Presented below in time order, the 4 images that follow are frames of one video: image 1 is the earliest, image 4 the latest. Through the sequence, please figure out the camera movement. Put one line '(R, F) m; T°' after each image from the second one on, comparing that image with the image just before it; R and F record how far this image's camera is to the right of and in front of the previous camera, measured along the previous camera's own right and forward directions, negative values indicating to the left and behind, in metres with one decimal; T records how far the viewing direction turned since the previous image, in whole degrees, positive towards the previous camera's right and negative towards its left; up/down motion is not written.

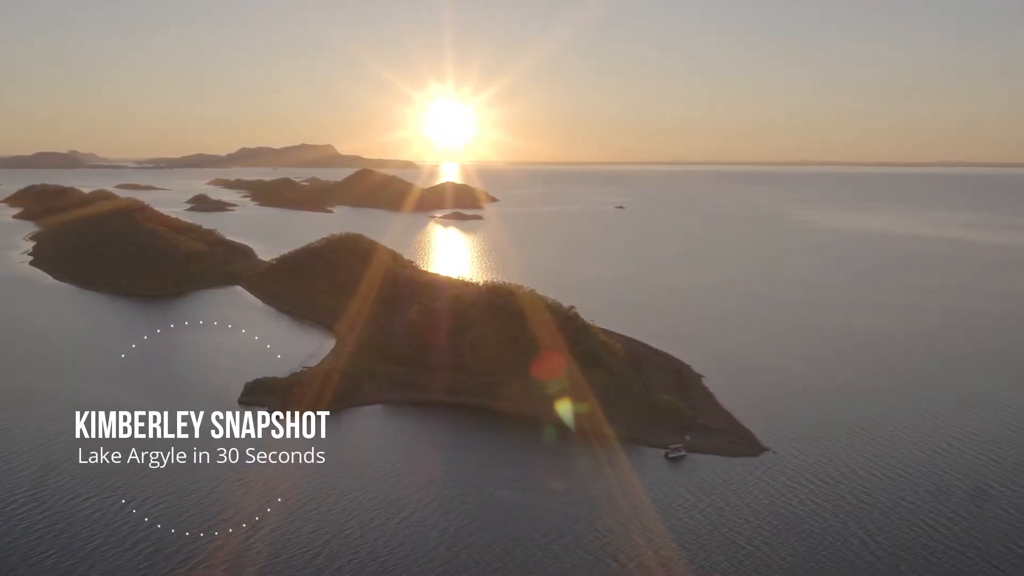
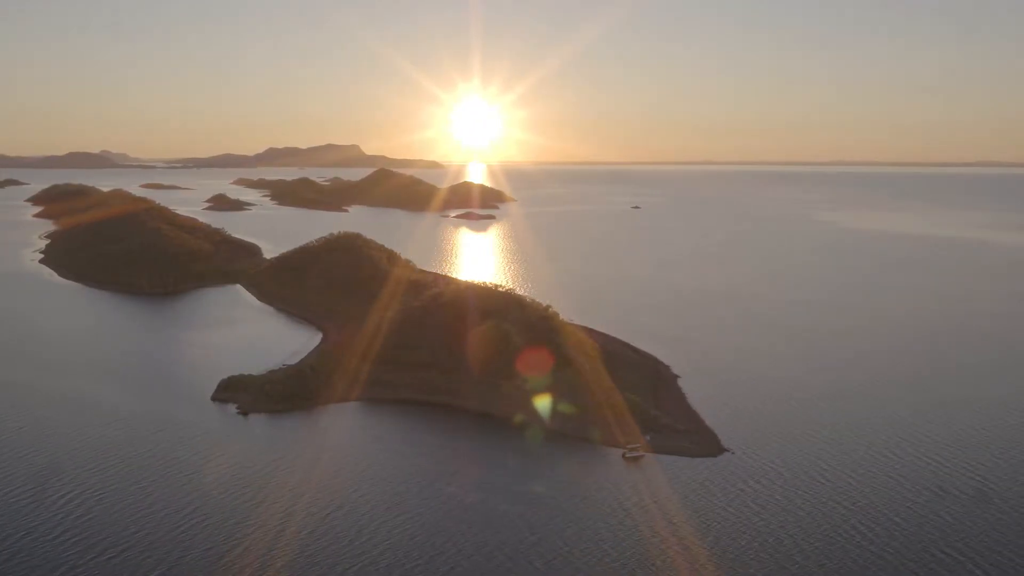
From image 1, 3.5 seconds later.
(+1.4, +0.1) m; -1°
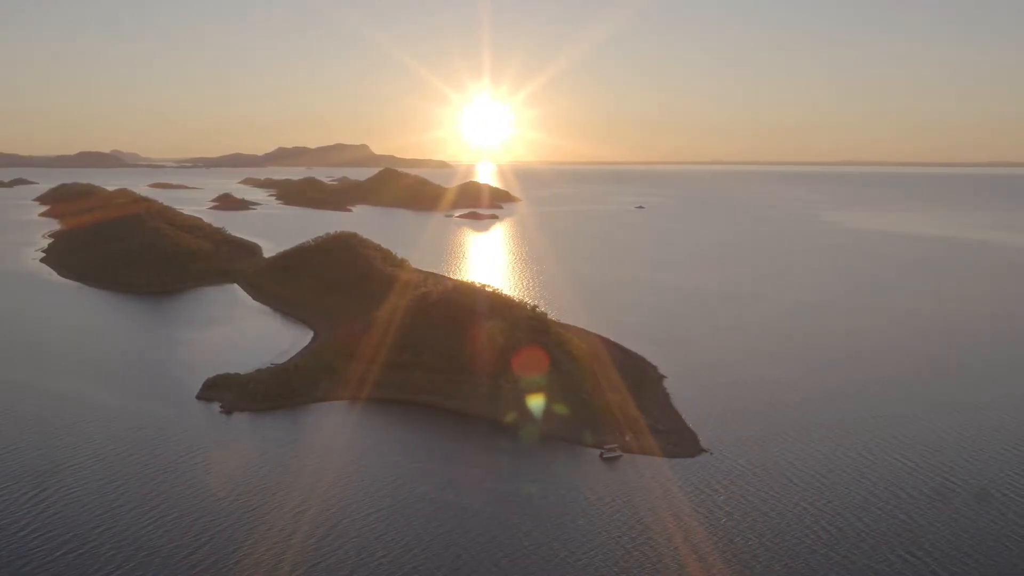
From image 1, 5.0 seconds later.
(+0.7, +0.1) m; 0°
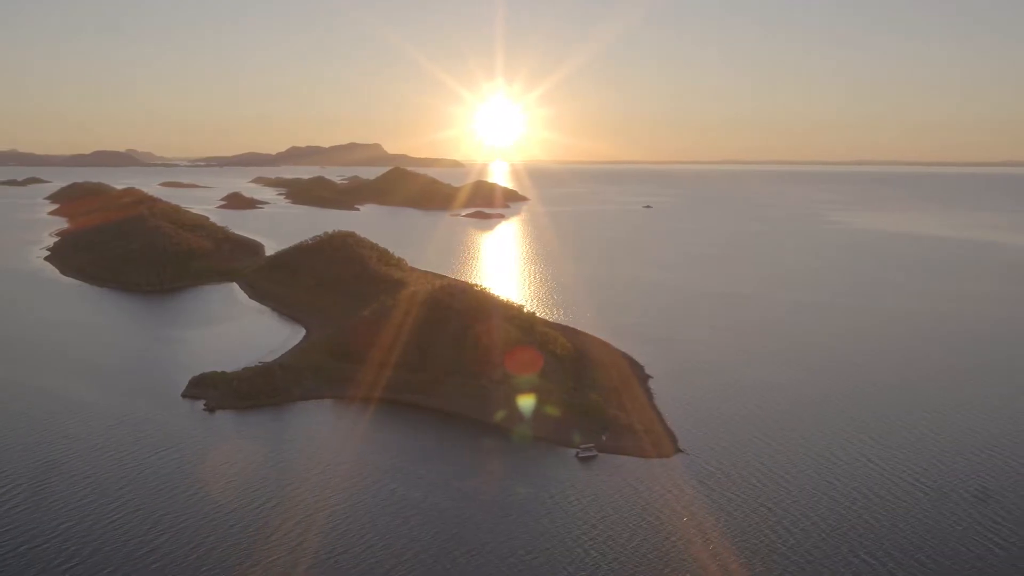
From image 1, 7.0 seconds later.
(+0.7, 0.0) m; 0°
